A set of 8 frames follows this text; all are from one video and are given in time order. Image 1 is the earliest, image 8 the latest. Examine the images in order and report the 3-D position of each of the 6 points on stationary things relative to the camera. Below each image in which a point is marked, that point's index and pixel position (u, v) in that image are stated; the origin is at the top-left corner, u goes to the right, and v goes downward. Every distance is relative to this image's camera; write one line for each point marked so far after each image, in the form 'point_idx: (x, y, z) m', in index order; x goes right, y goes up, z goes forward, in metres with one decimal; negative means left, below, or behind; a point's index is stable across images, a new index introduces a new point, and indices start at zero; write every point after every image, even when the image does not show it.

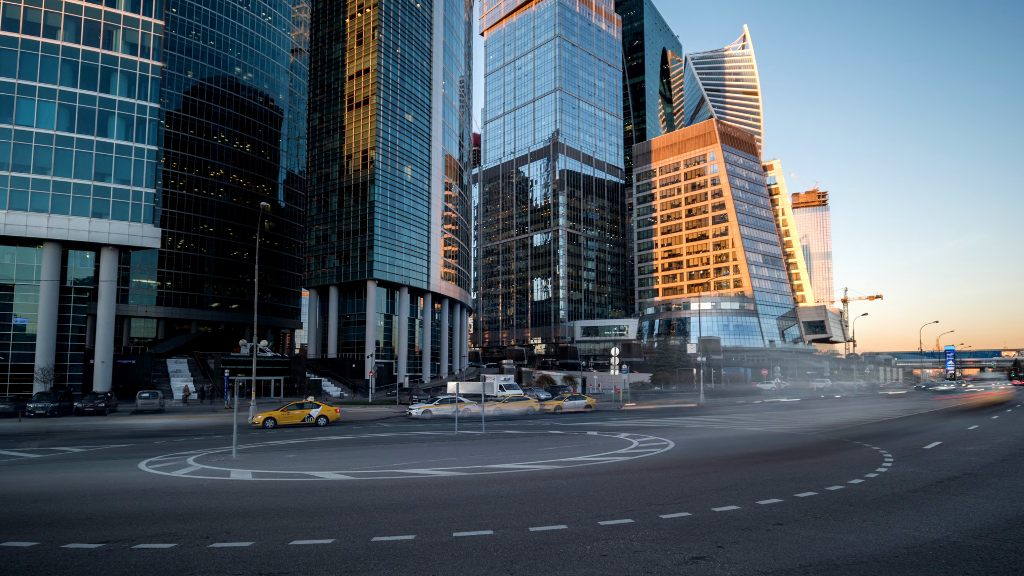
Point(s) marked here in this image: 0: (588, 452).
0: (+1.9, -4.1, +15.7) m
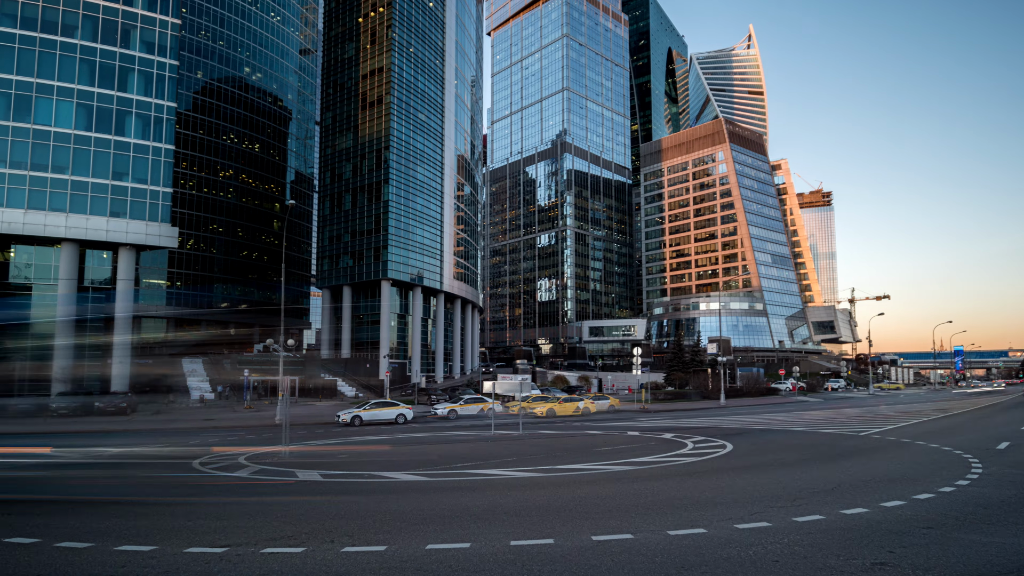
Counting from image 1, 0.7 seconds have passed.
0: (+3.3, -4.0, +15.4) m
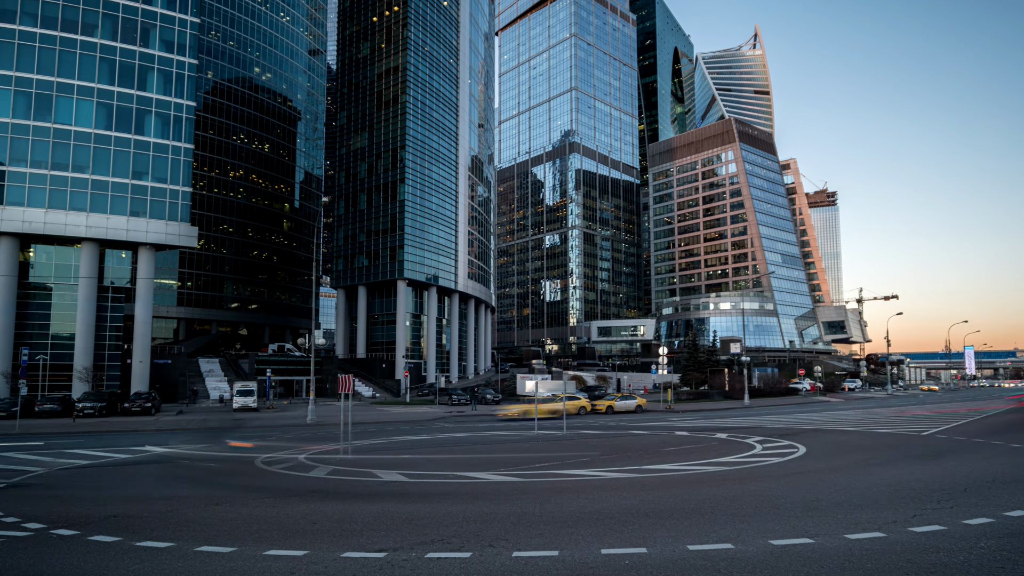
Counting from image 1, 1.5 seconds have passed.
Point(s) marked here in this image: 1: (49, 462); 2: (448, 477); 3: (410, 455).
0: (+4.9, -4.0, +15.1) m
1: (-11.9, -4.5, +16.2) m
2: (-1.1, -3.4, +11.1) m
3: (-2.6, -4.3, +15.9) m
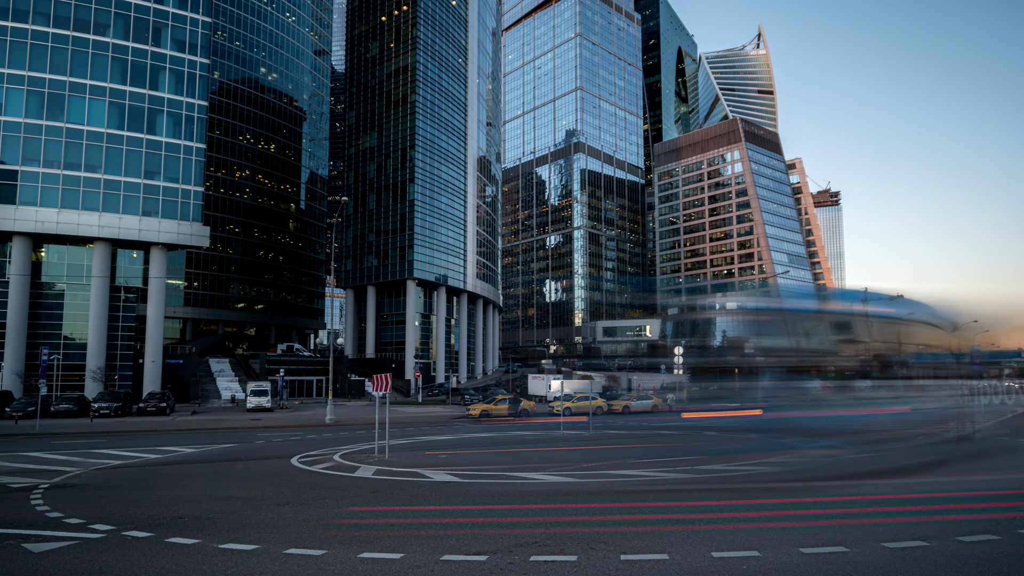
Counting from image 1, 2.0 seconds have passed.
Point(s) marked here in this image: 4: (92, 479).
0: (+5.9, -3.9, +14.9) m
1: (-10.9, -4.5, +16.1) m
2: (-0.2, -3.3, +10.9) m
3: (-1.7, -4.2, +15.8) m
4: (-8.1, -3.7, +12.1) m
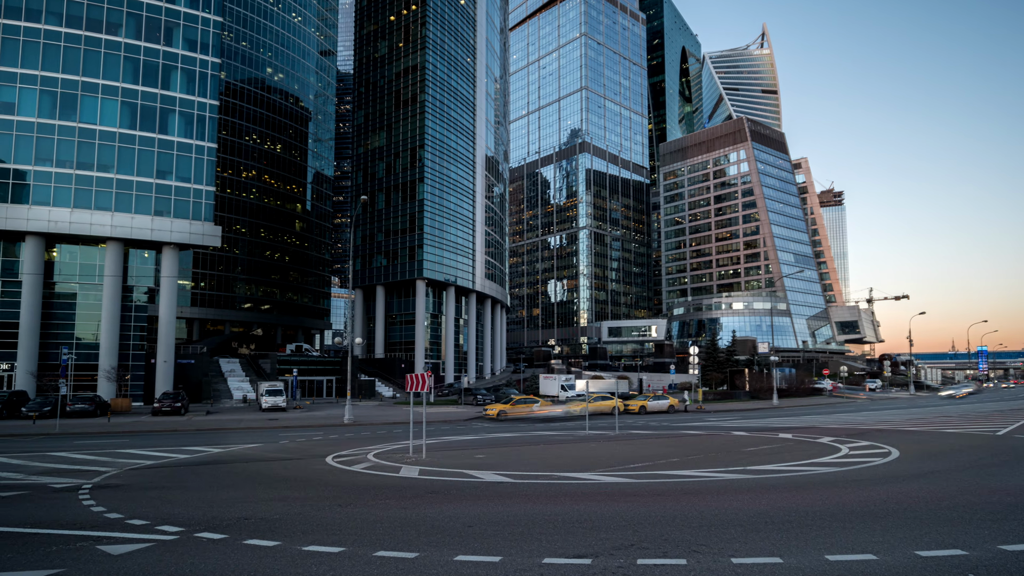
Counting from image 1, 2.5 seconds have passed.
0: (+6.8, -3.9, +14.7) m
1: (-10.0, -4.4, +16.0) m
2: (+0.7, -3.3, +10.8) m
3: (-0.8, -4.2, +15.6) m
4: (-7.2, -3.6, +11.9) m
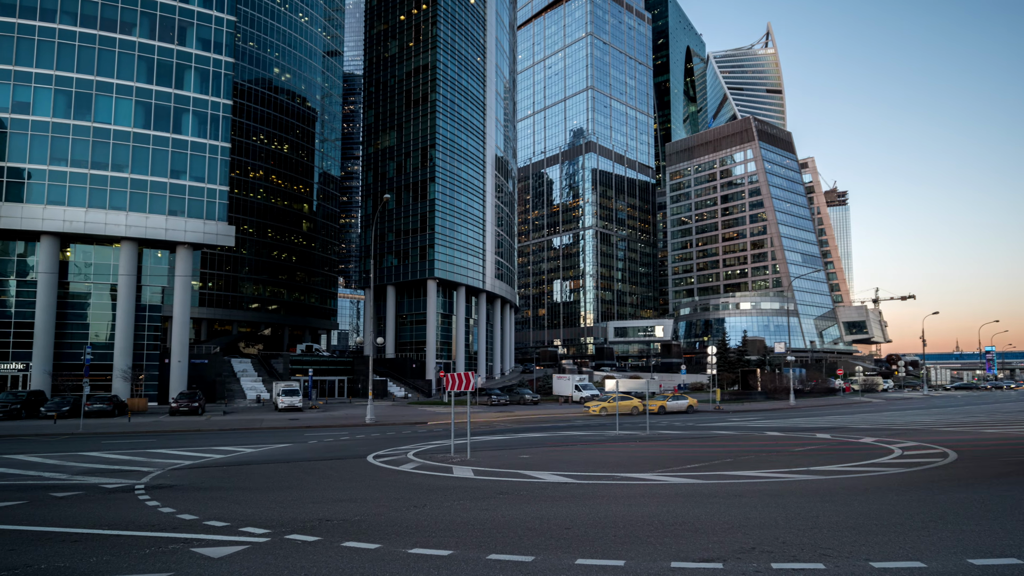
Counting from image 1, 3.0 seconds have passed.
0: (+7.8, -3.8, +14.4) m
1: (-9.0, -4.4, +15.8) m
2: (+1.8, -3.2, +10.6) m
3: (+0.3, -4.1, +15.4) m
4: (-6.1, -3.6, +11.7) m
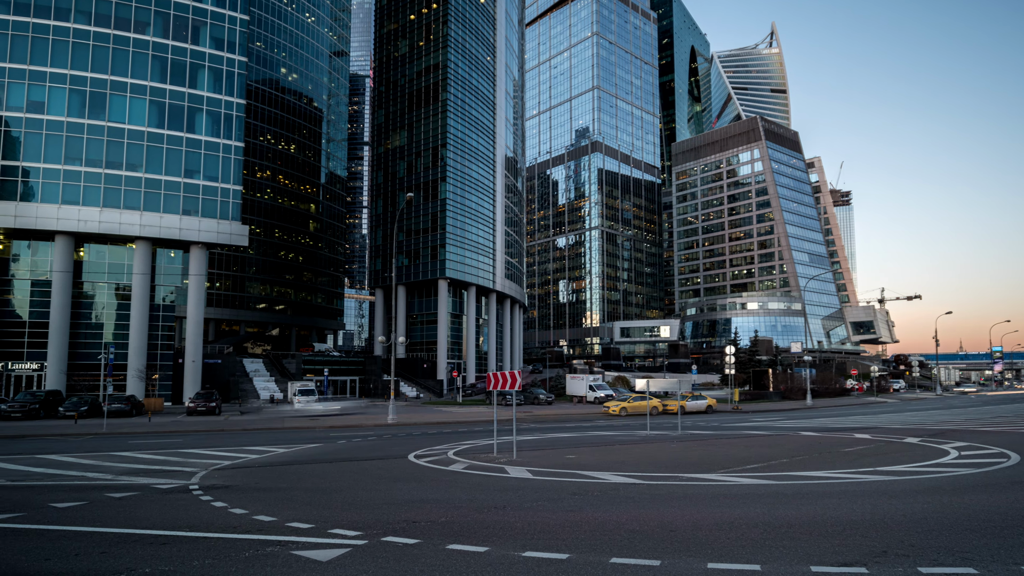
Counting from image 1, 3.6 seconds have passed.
0: (+8.9, -3.7, +14.2) m
1: (-7.9, -4.3, +15.6) m
2: (+2.8, -3.2, +10.3) m
3: (+1.4, -4.1, +15.2) m
4: (-5.1, -3.5, +11.6) m
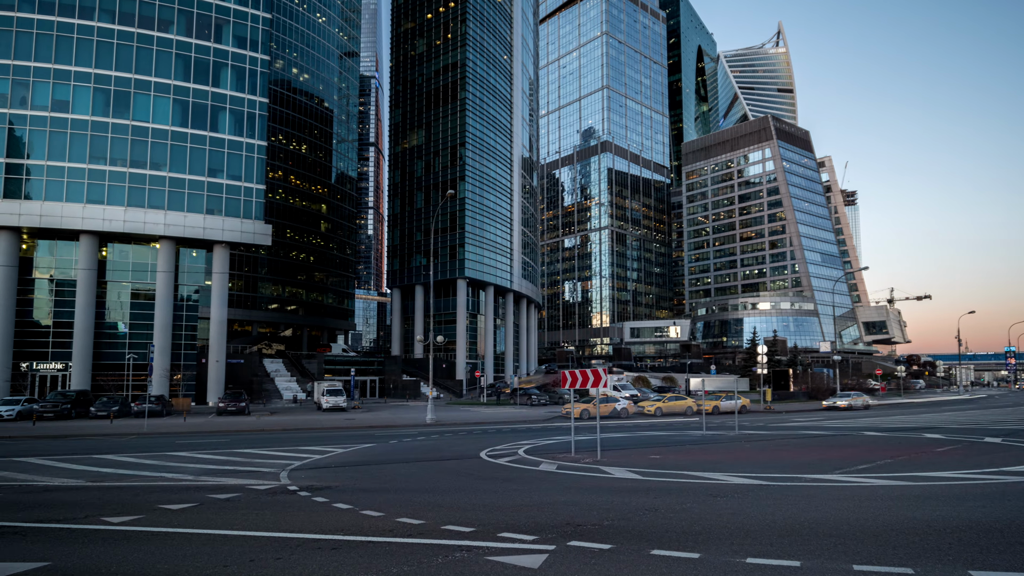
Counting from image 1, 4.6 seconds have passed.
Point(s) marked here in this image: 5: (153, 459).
0: (+10.8, -3.6, +13.8) m
1: (-6.0, -4.2, +15.3) m
2: (+4.7, -3.0, +9.9) m
3: (+3.2, -4.0, +14.8) m
4: (-3.2, -3.4, +11.2) m
5: (-9.5, -4.5, +16.5) m
